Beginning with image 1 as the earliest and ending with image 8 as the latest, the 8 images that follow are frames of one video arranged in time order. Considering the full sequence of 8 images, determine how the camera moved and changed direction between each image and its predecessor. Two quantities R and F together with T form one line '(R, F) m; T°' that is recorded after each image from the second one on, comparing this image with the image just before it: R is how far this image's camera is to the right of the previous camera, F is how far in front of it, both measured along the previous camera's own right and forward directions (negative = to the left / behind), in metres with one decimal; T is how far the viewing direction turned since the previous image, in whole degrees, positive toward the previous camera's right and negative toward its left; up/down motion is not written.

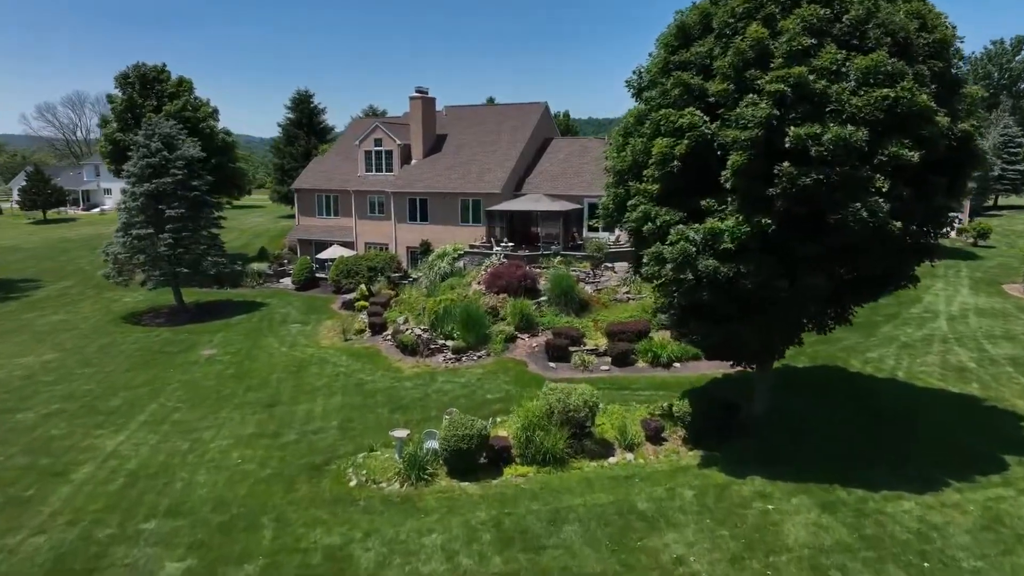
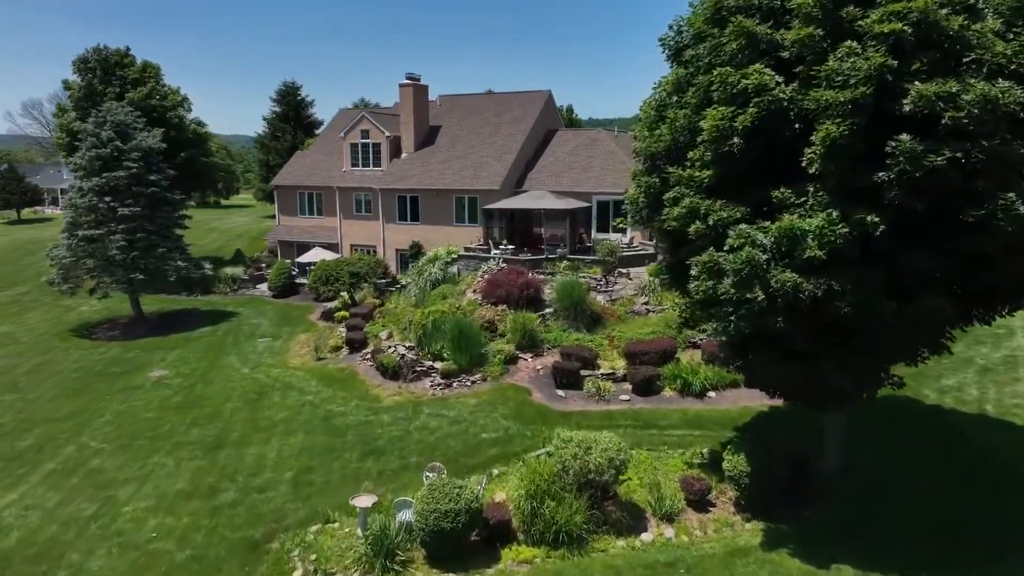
(0.0, +4.3) m; 0°
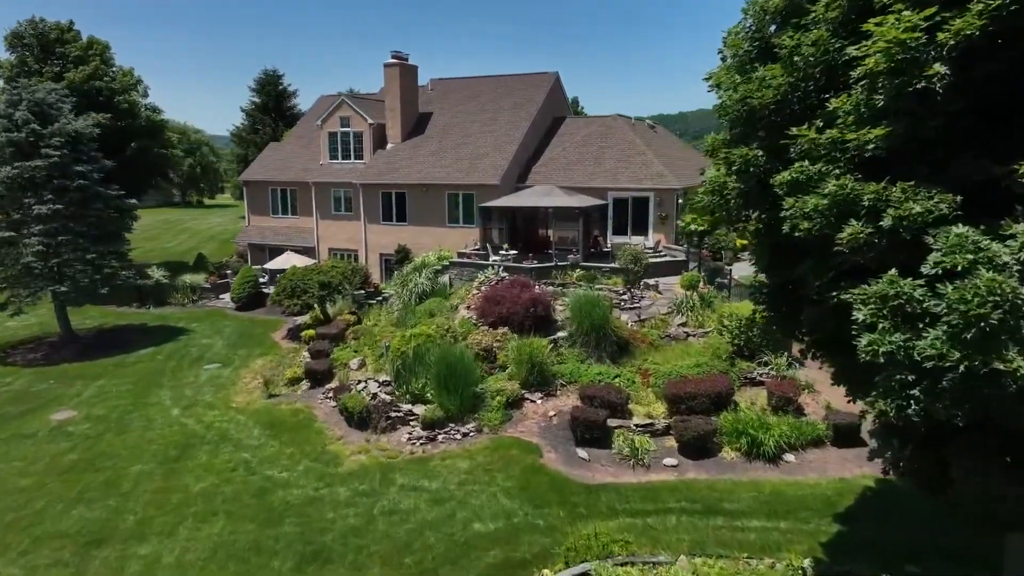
(-0.1, +5.5) m; 0°
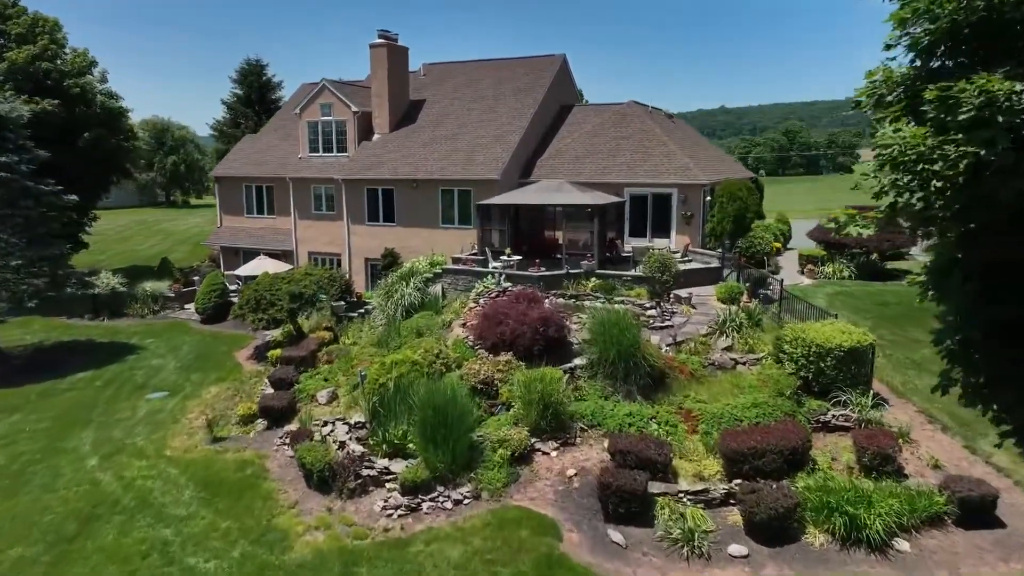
(-0.2, +4.1) m; 0°
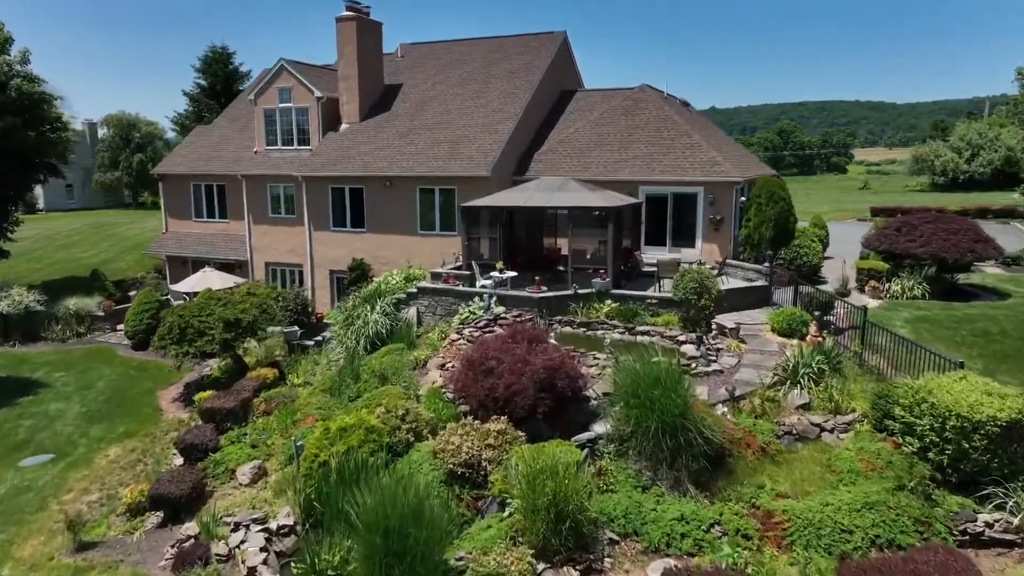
(-0.1, +4.9) m; +1°
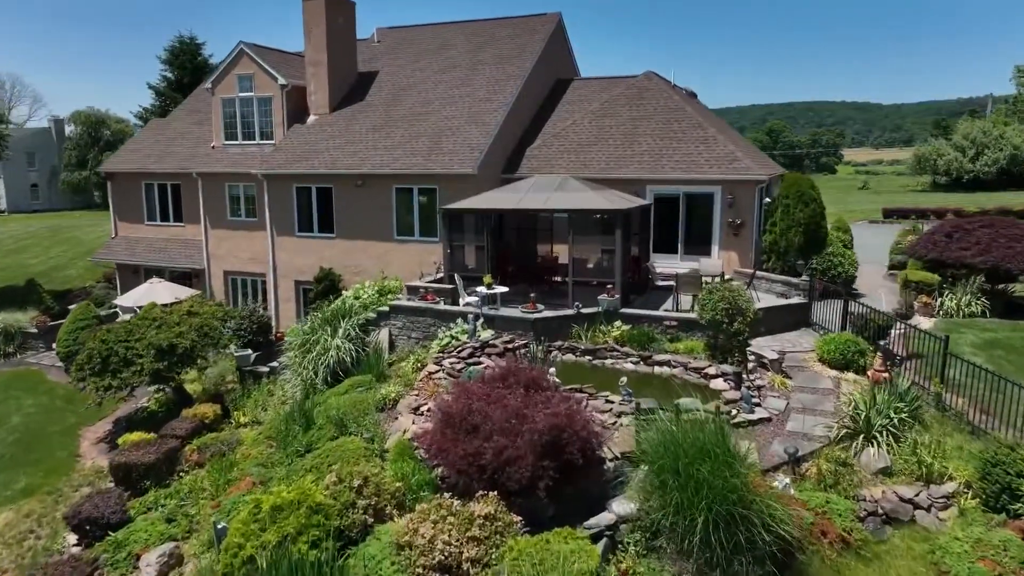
(0.0, +3.1) m; +1°
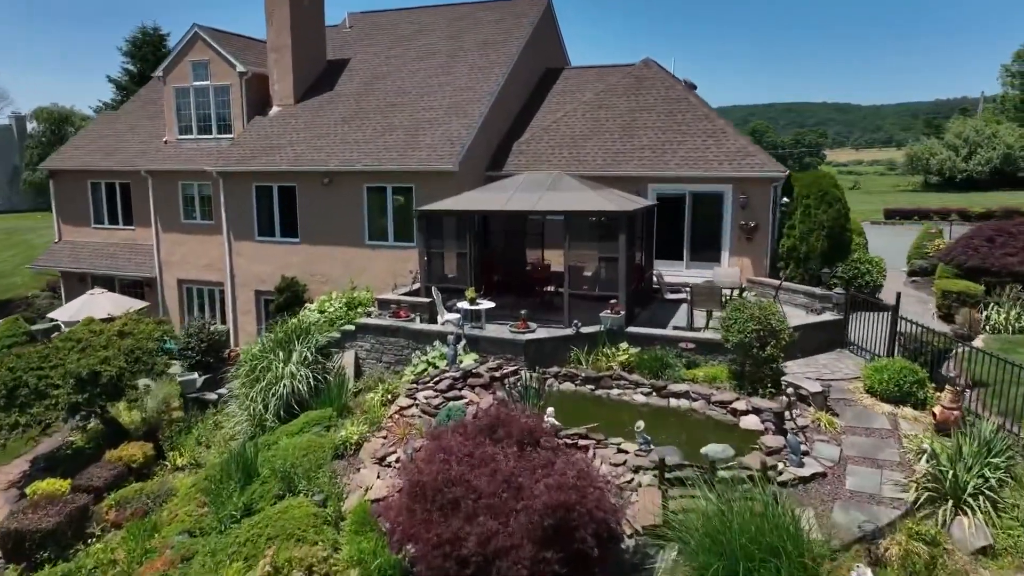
(-0.1, +2.3) m; +1°
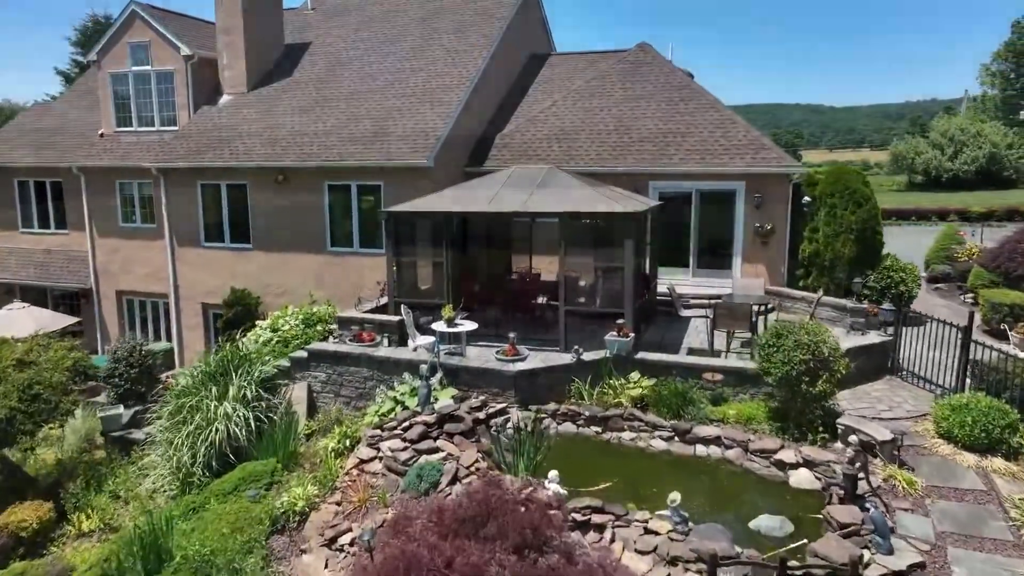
(-0.1, +2.4) m; +2°
